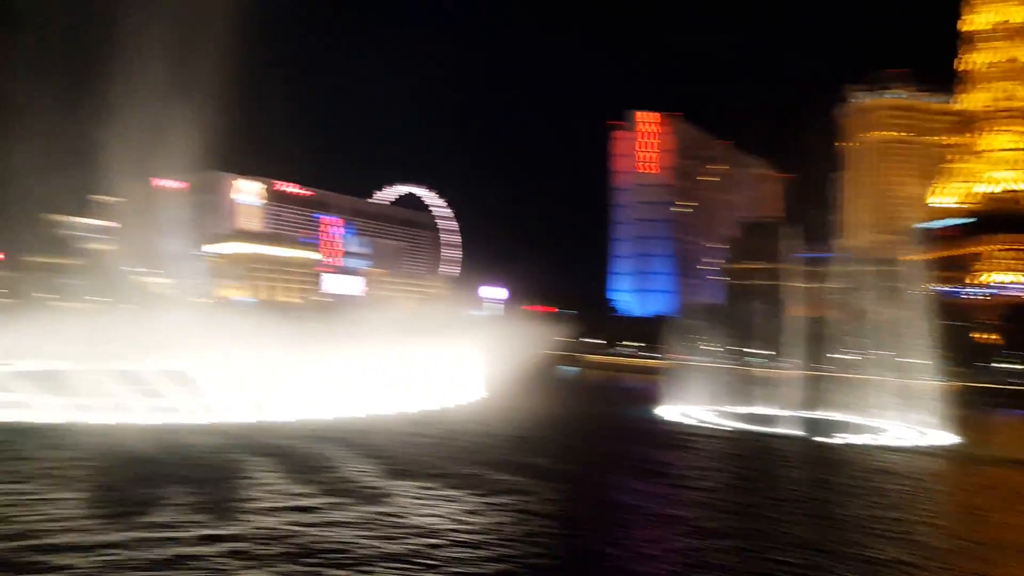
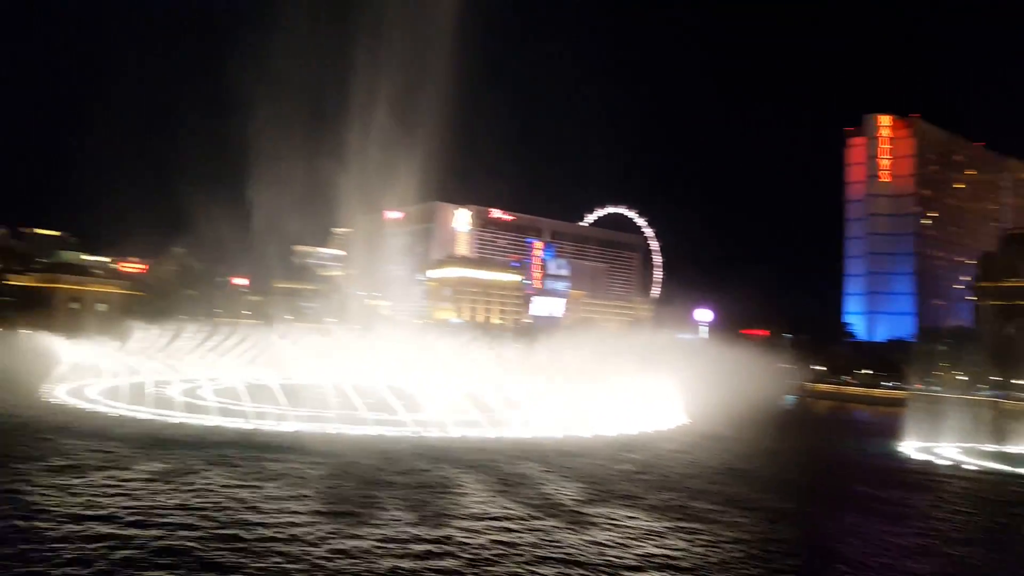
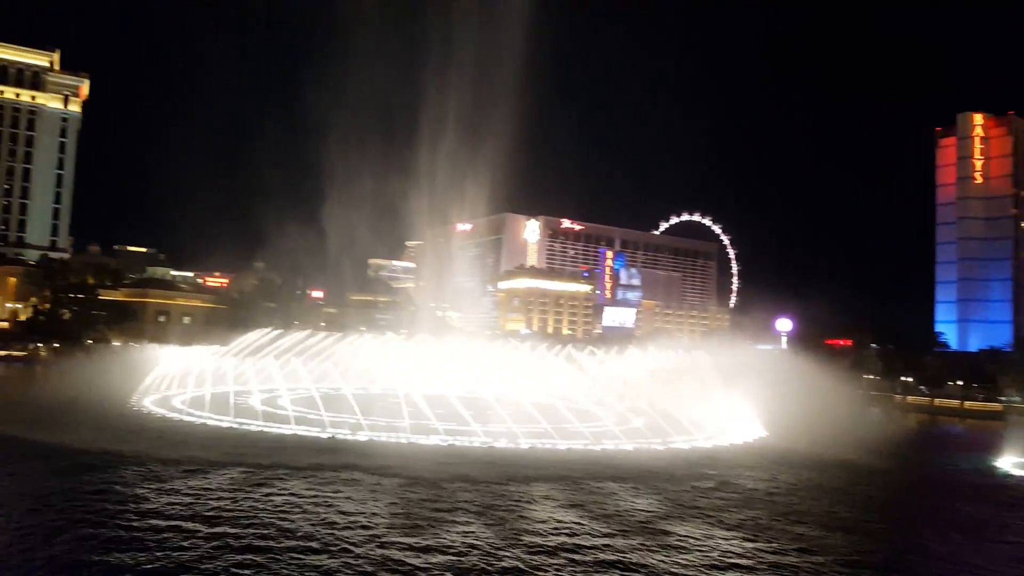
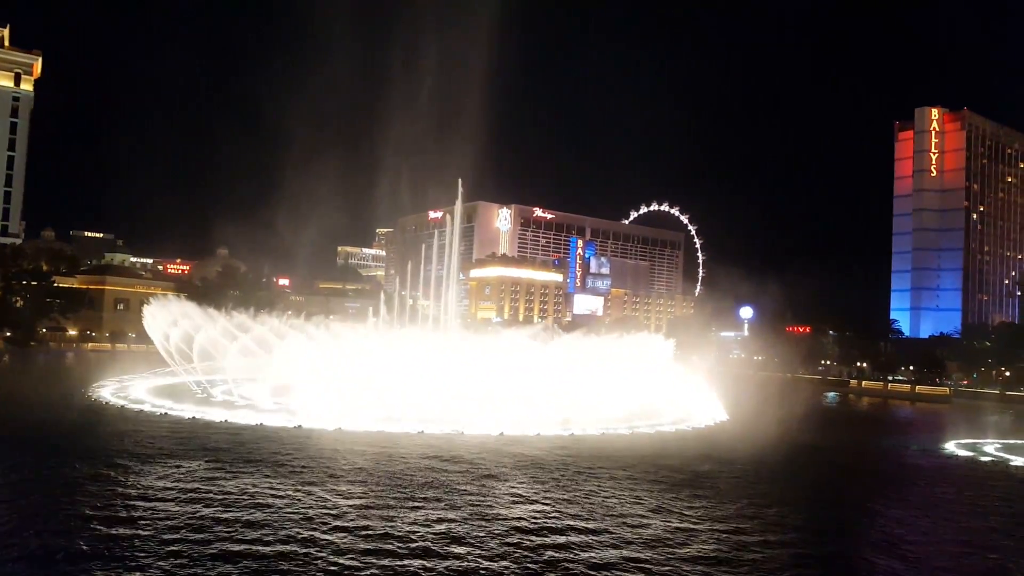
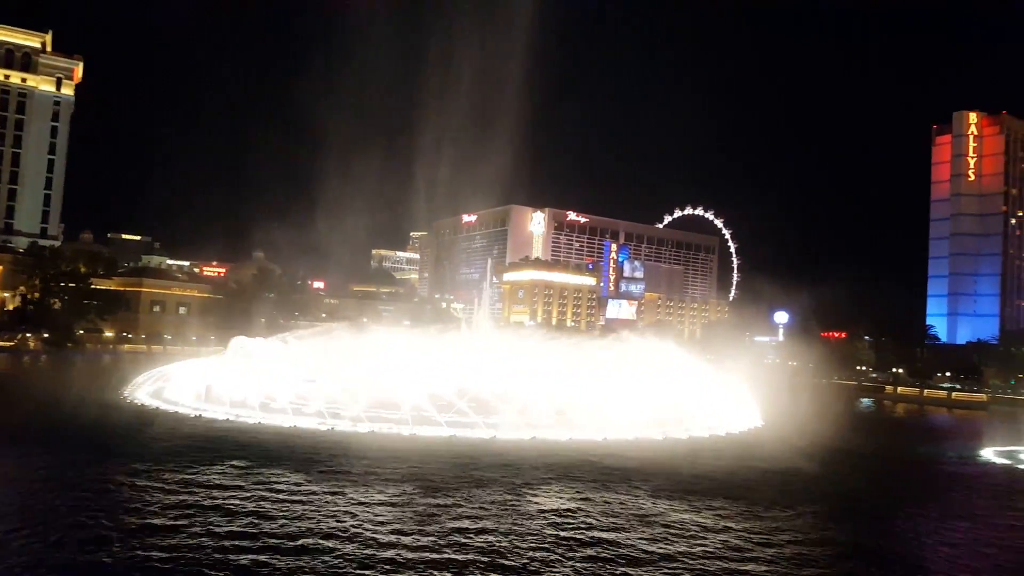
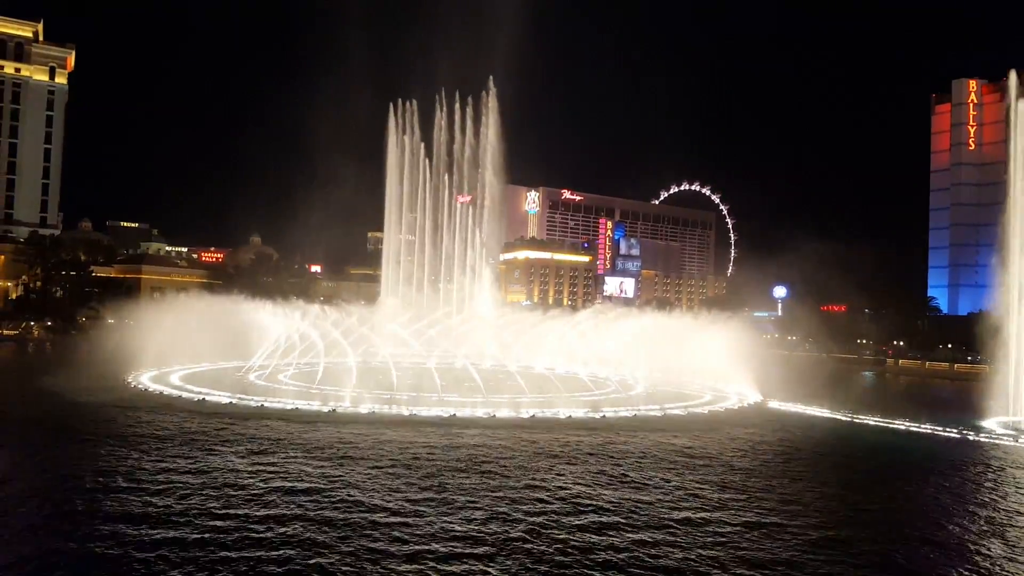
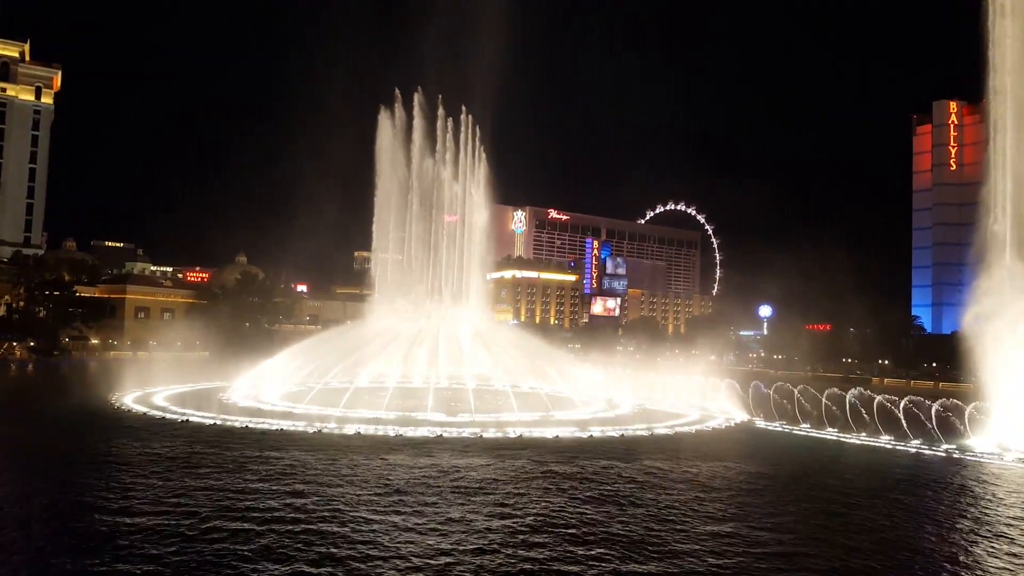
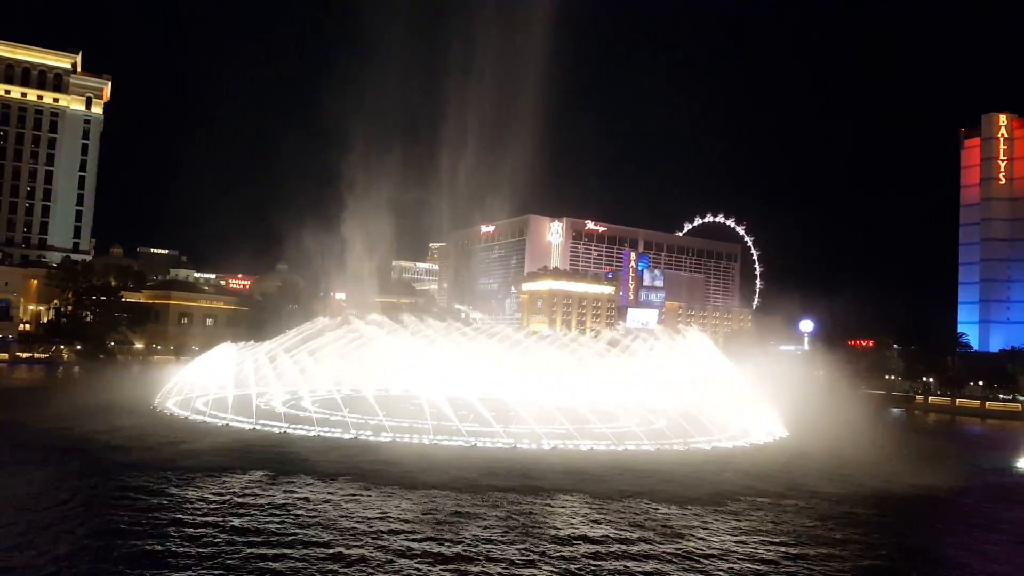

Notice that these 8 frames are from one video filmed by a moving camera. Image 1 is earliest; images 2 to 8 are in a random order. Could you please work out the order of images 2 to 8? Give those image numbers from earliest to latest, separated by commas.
2, 3, 8, 5, 4, 6, 7
